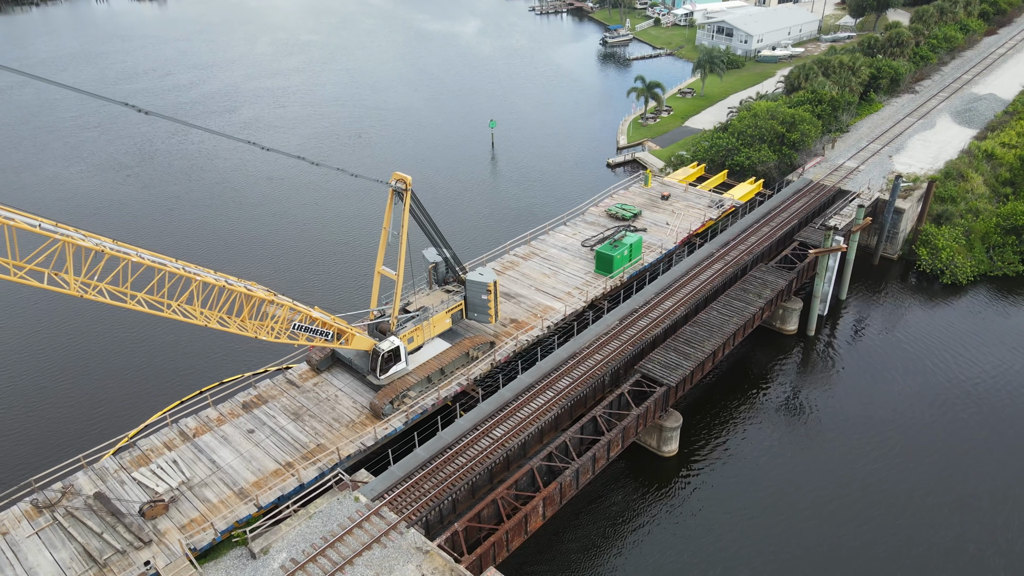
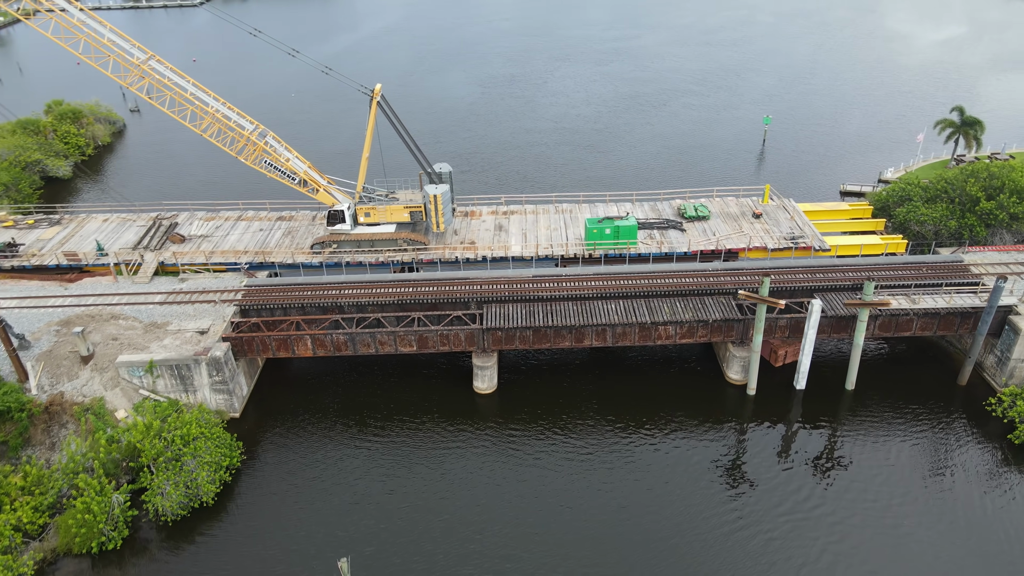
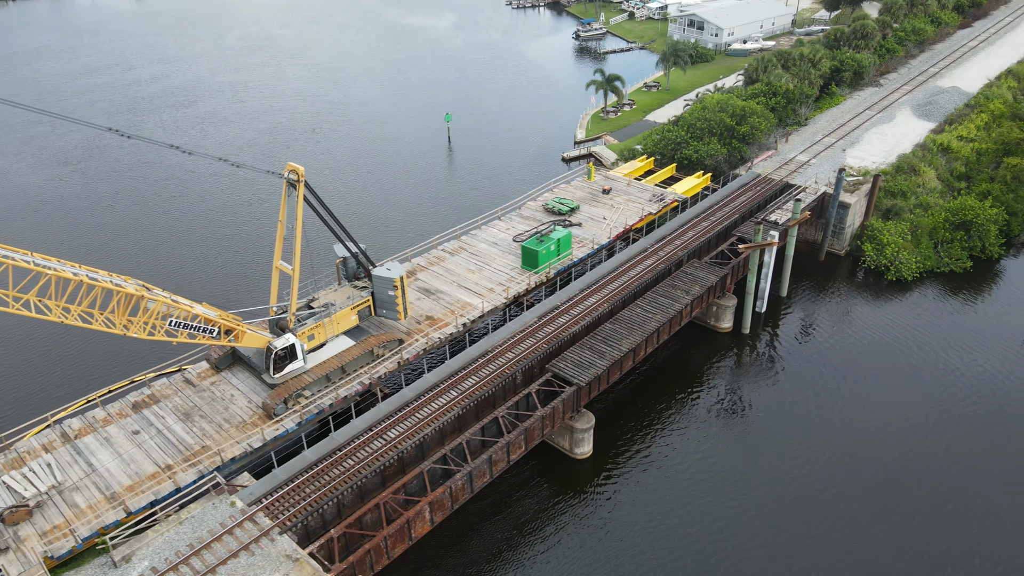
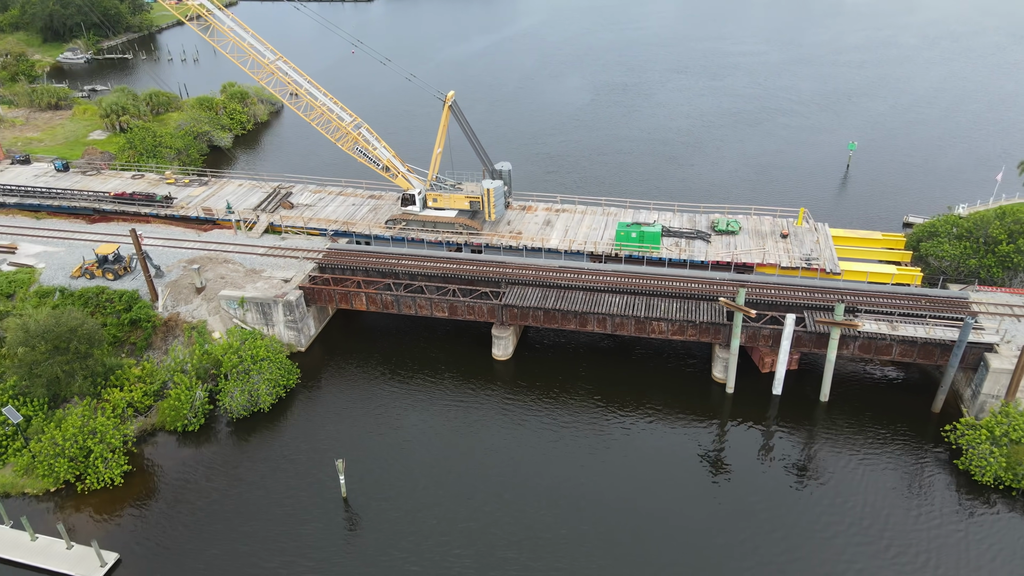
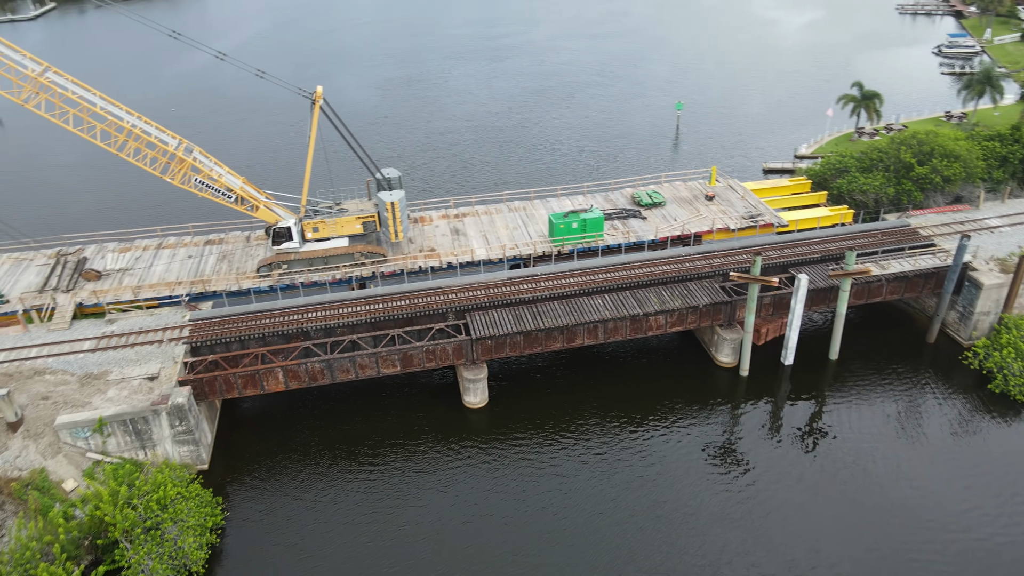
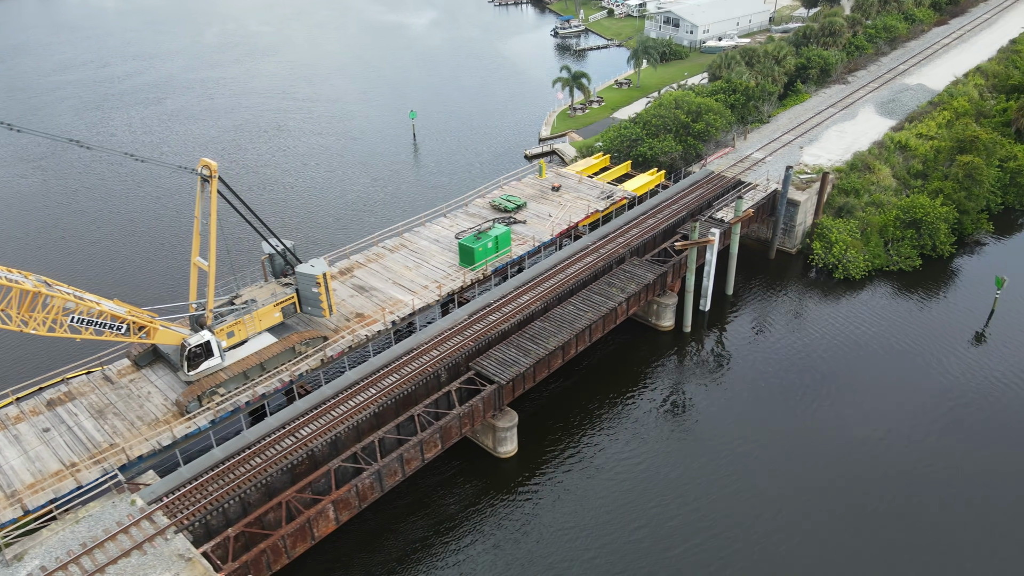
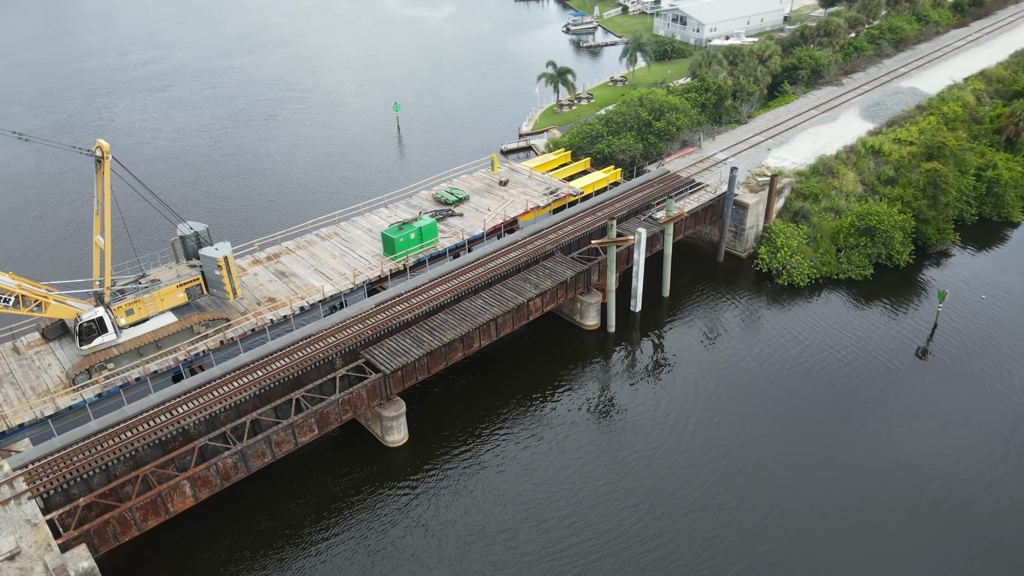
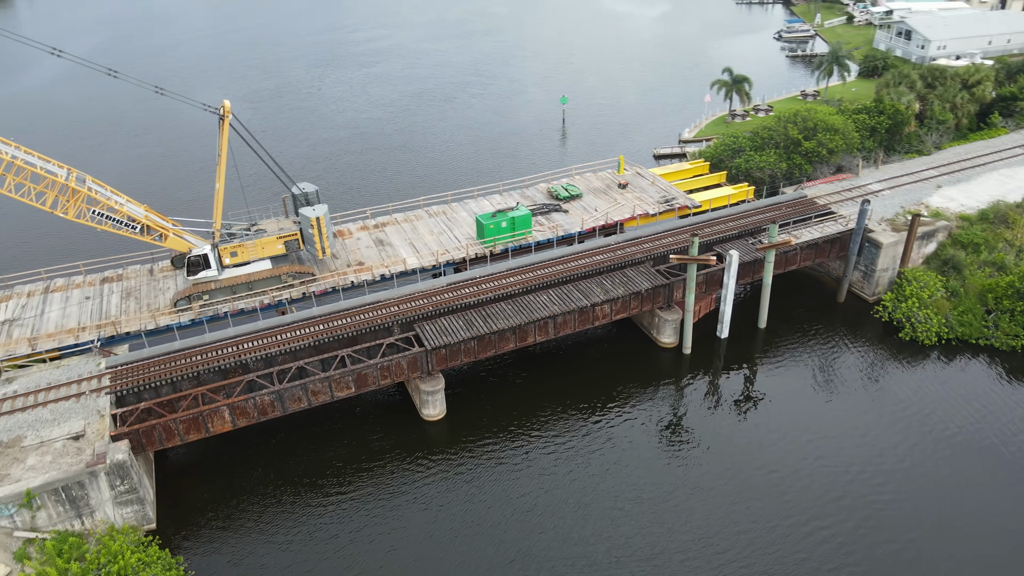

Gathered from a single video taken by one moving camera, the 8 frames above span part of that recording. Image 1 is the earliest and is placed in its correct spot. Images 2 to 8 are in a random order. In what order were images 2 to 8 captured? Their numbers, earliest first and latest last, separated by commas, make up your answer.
3, 6, 7, 8, 5, 2, 4
